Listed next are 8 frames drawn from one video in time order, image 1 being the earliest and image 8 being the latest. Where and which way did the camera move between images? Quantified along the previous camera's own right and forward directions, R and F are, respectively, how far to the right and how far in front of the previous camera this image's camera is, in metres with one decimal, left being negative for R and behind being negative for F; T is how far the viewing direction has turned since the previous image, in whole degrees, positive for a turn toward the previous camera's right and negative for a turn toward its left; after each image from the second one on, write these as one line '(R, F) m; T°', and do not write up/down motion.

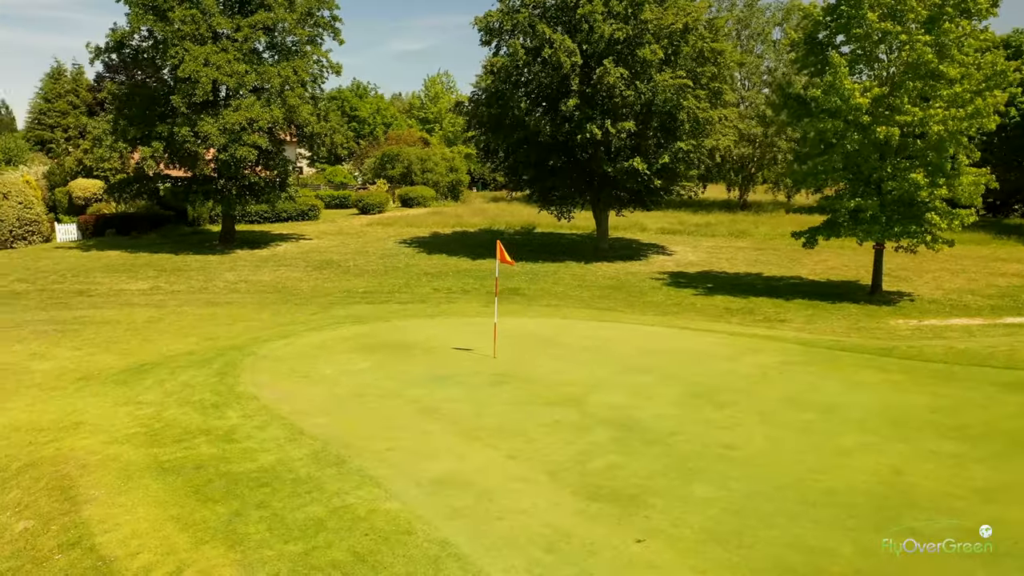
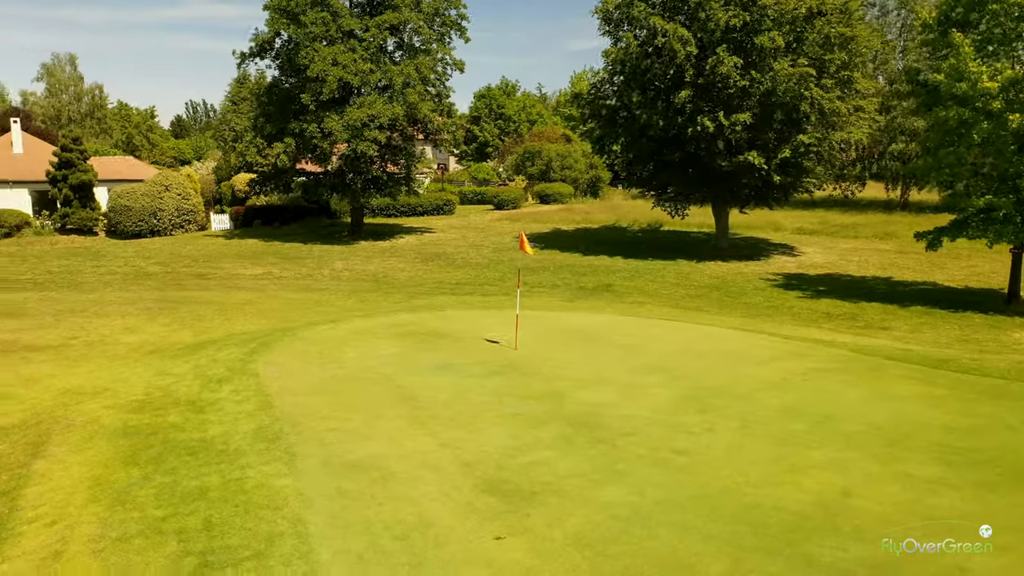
(+2.4, +0.5) m; -12°
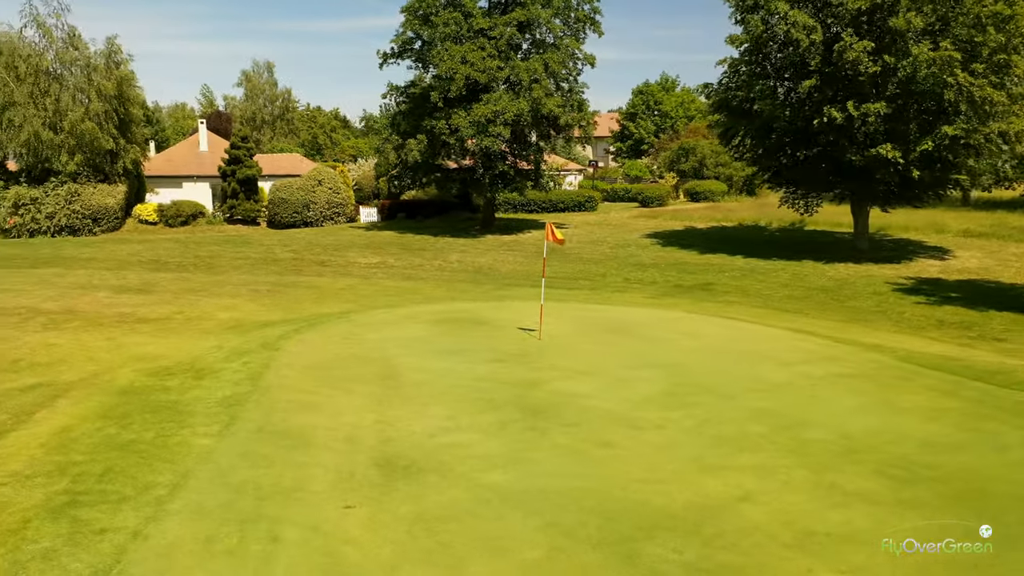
(+2.6, +0.3) m; -13°
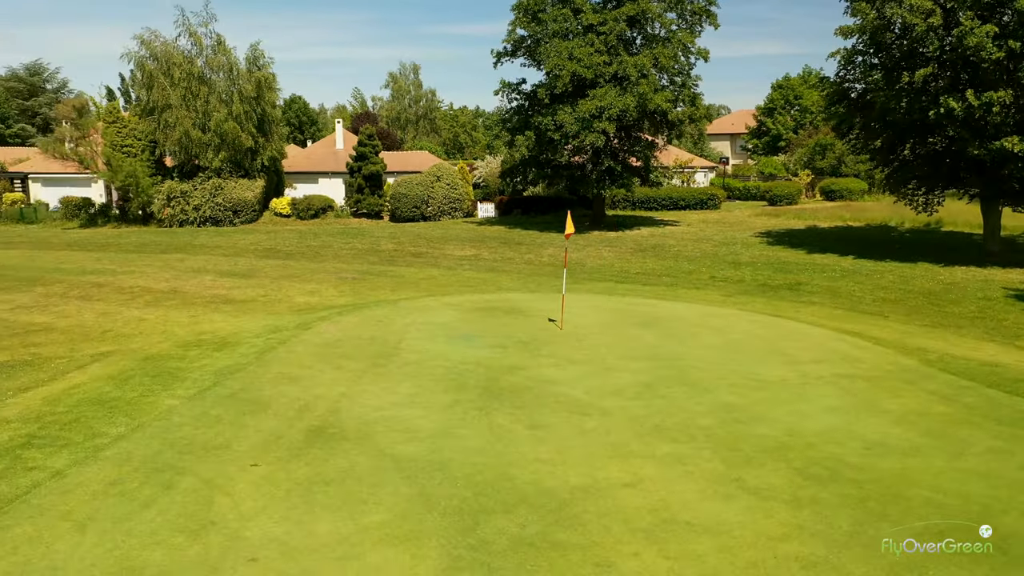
(+2.2, 0.0) m; -11°
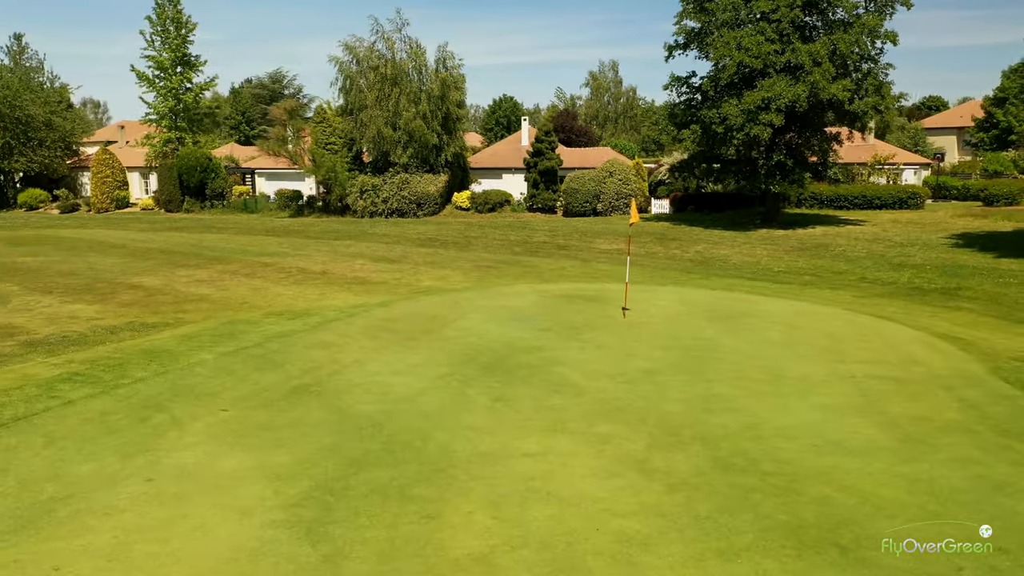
(+2.5, +0.1) m; -15°
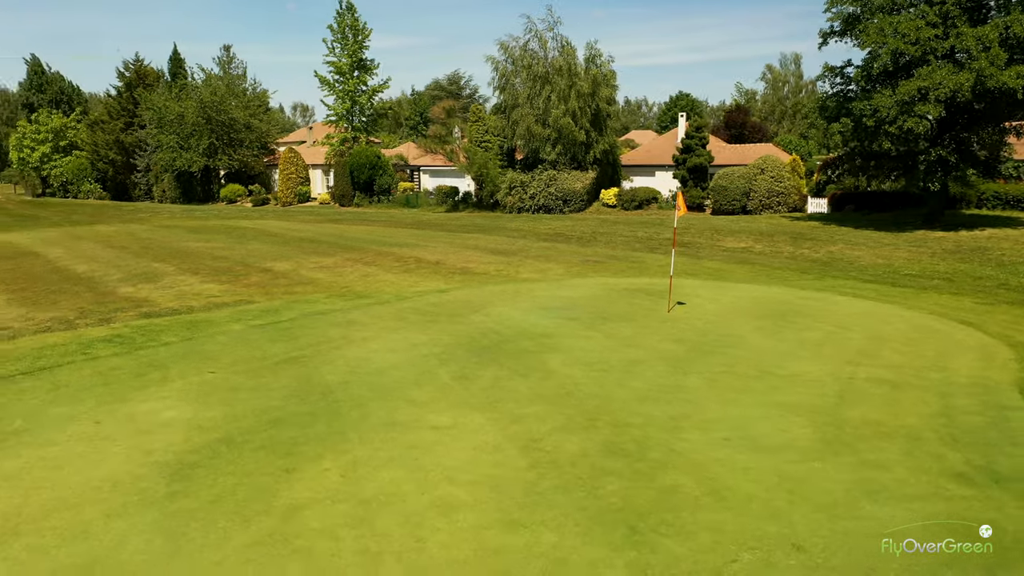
(+2.4, 0.0) m; -13°
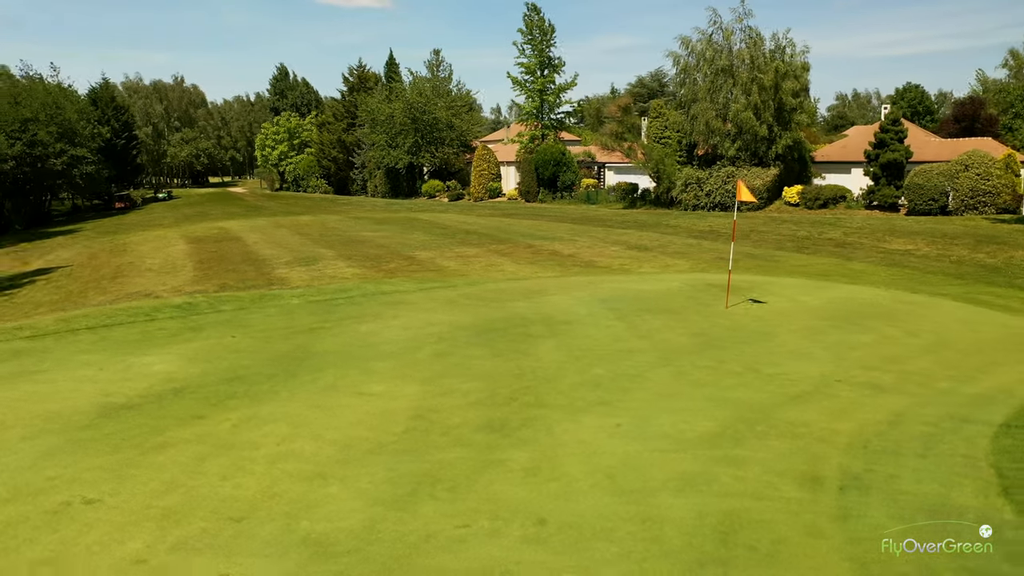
(+2.6, +0.1) m; -15°
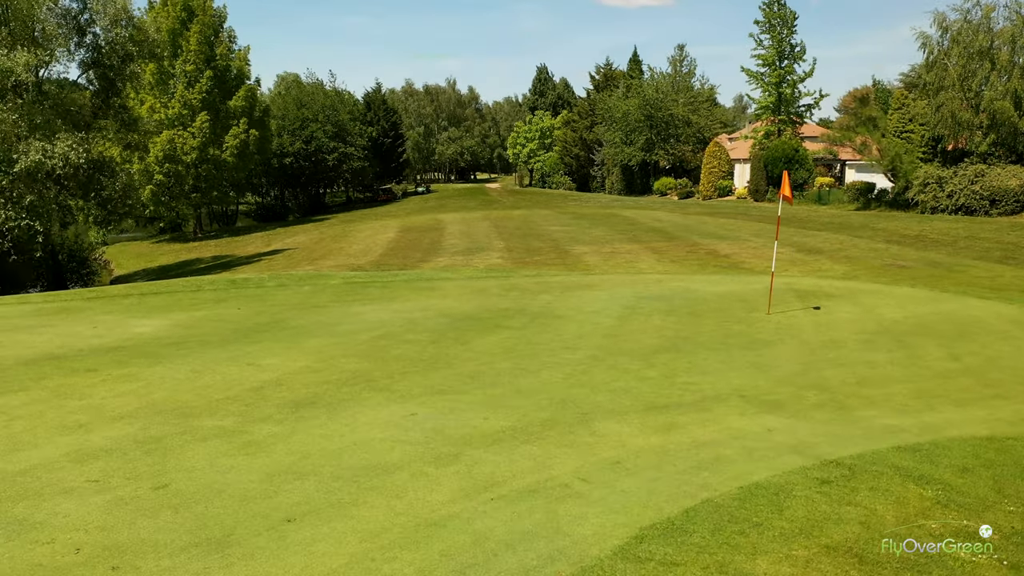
(+3.5, +0.8) m; -18°
